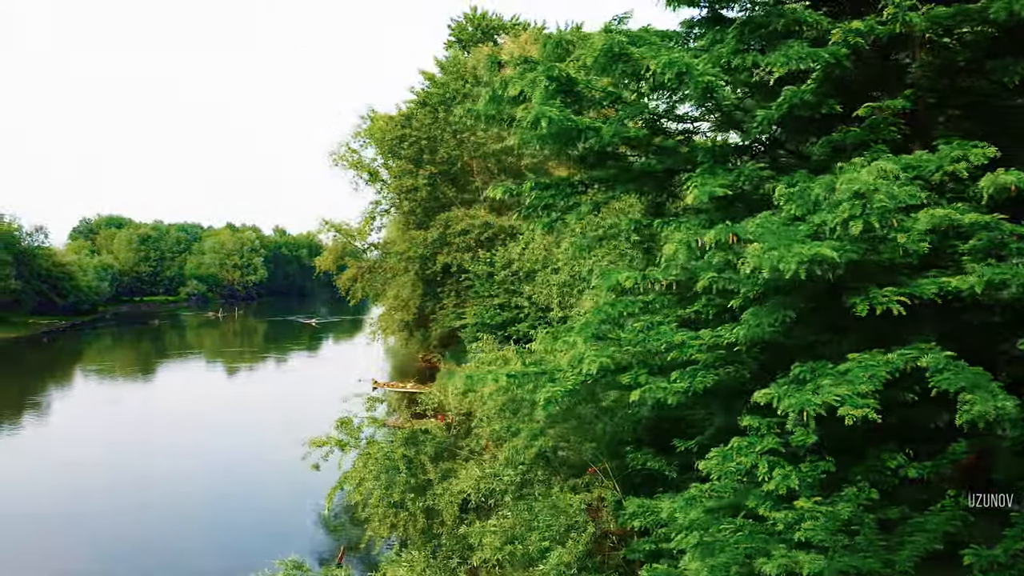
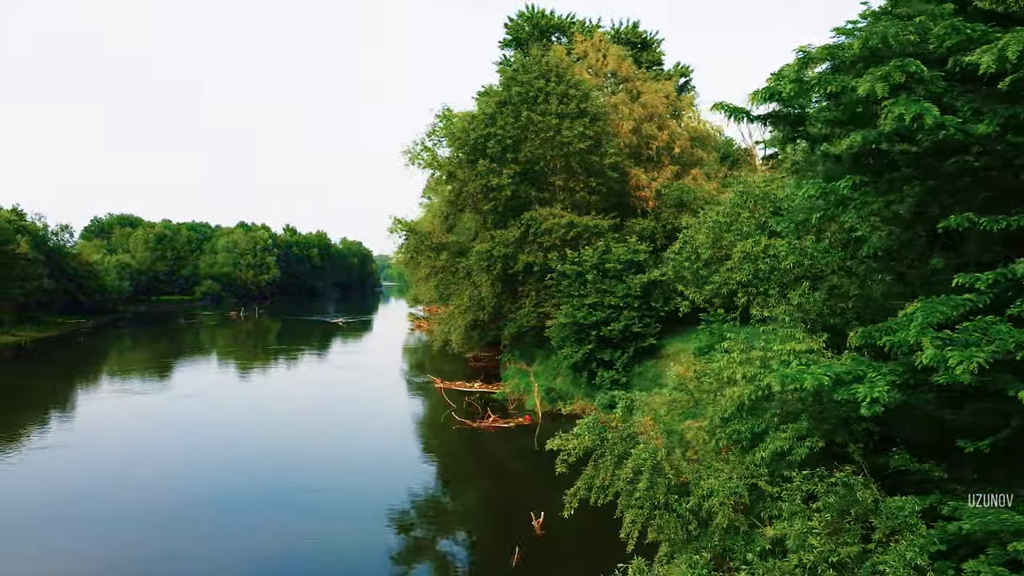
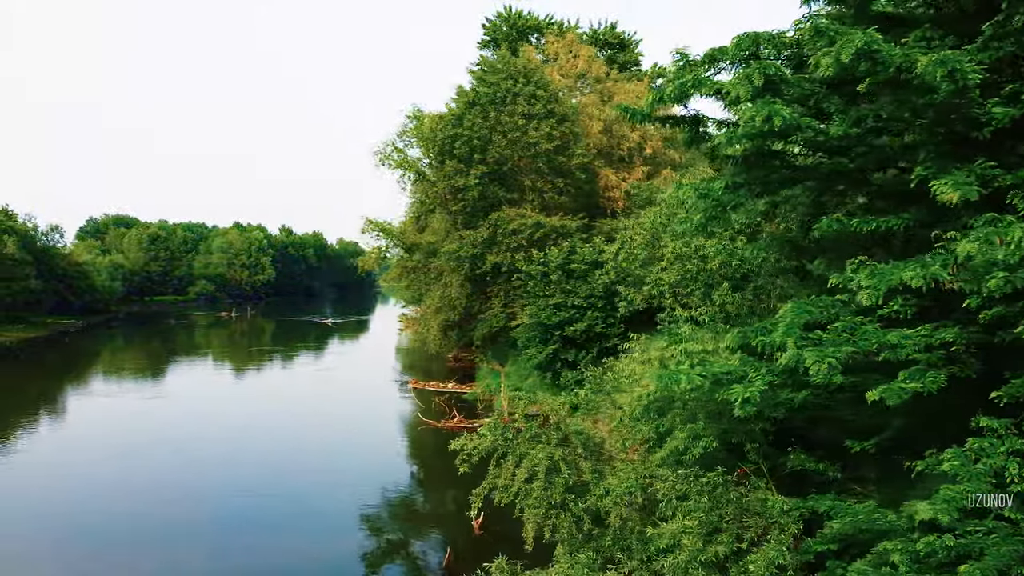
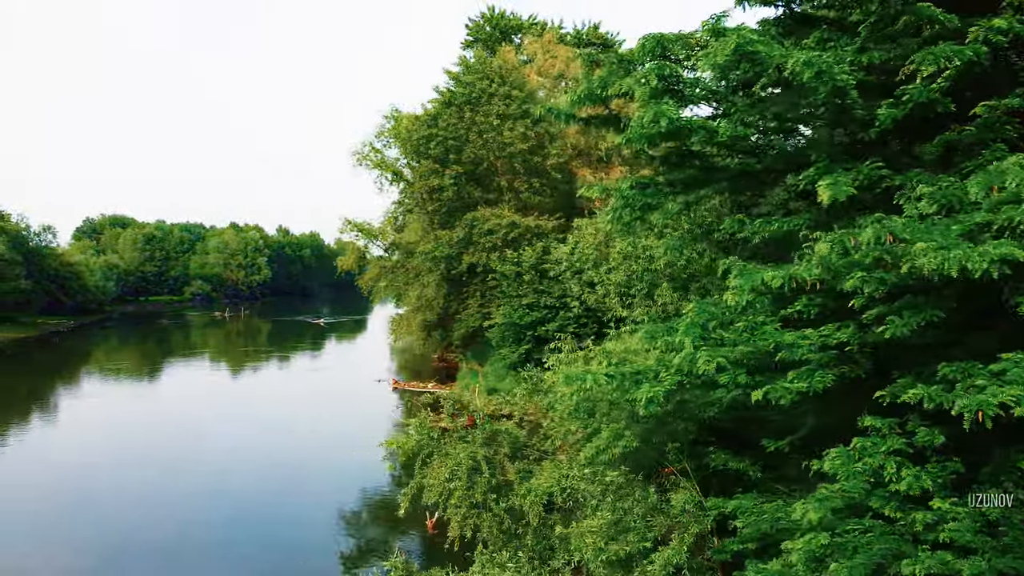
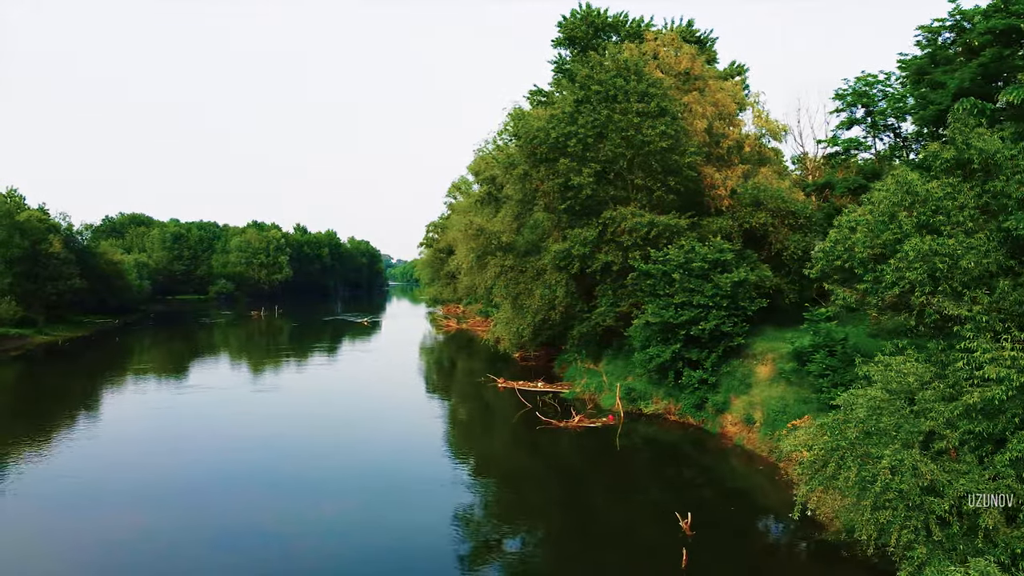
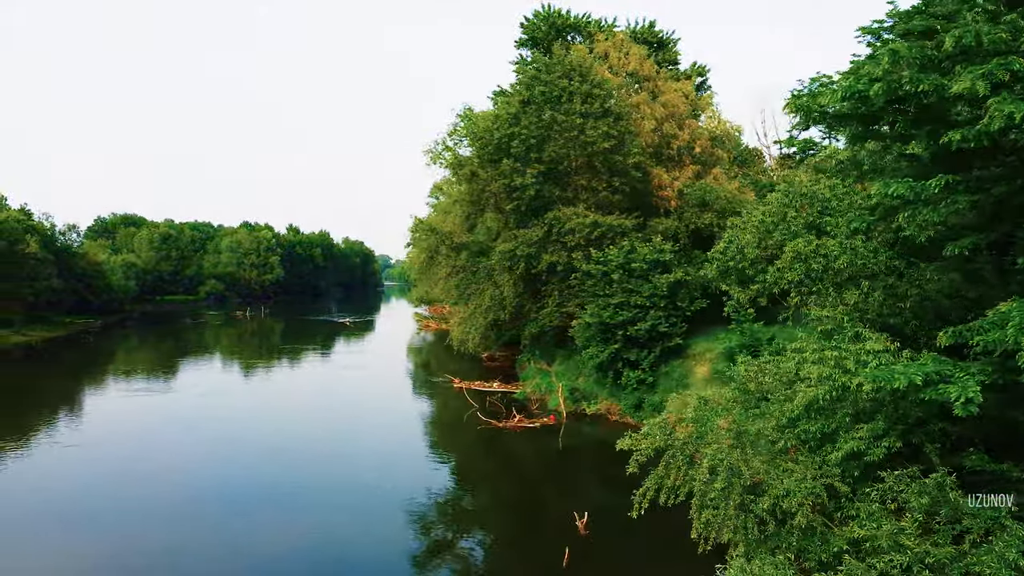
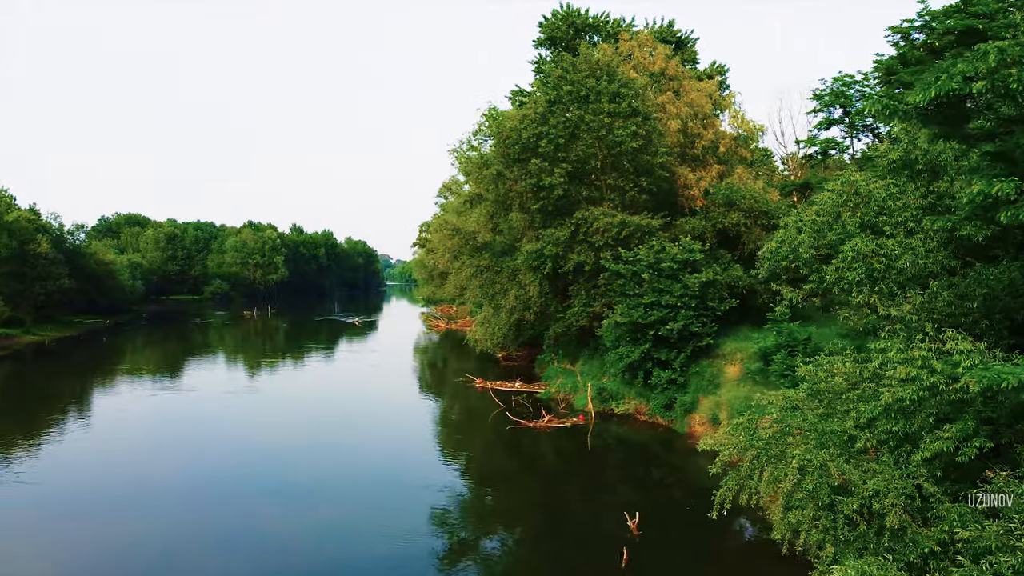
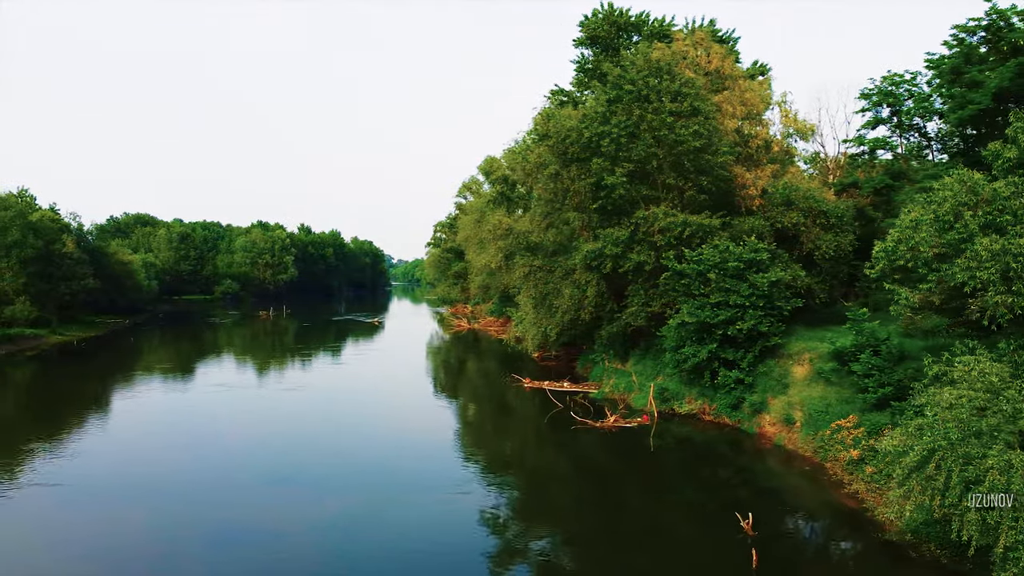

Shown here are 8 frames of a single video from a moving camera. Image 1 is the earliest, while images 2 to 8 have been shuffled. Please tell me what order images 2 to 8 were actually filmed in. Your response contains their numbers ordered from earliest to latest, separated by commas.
4, 3, 2, 6, 7, 5, 8
